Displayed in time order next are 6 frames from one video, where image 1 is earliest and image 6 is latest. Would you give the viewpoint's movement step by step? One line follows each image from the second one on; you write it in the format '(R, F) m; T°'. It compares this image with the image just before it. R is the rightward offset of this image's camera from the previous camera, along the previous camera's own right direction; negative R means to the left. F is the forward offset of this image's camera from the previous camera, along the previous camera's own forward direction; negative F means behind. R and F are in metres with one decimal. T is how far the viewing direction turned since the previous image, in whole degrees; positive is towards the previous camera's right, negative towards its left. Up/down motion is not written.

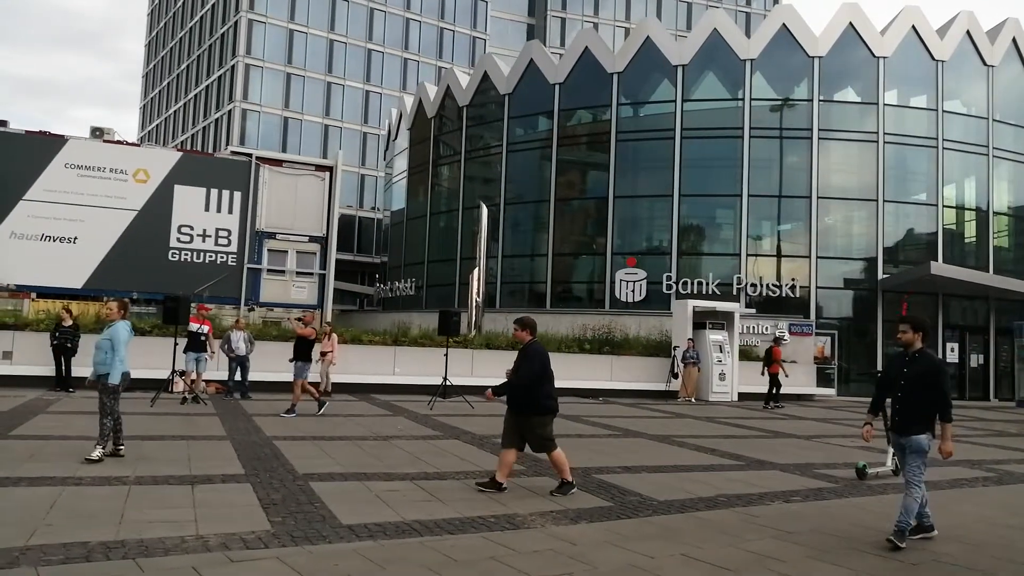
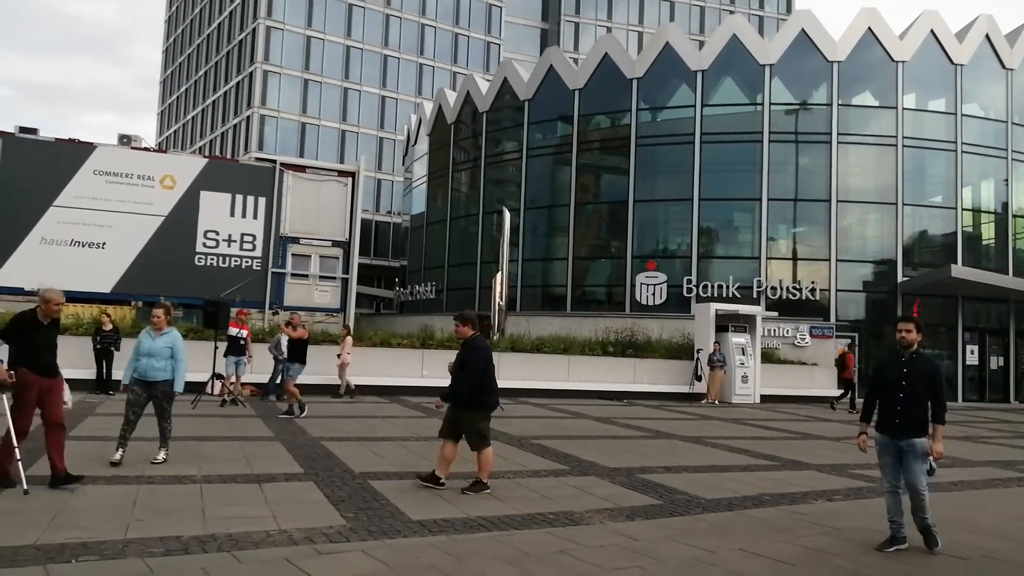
(-0.4, -0.3) m; -1°
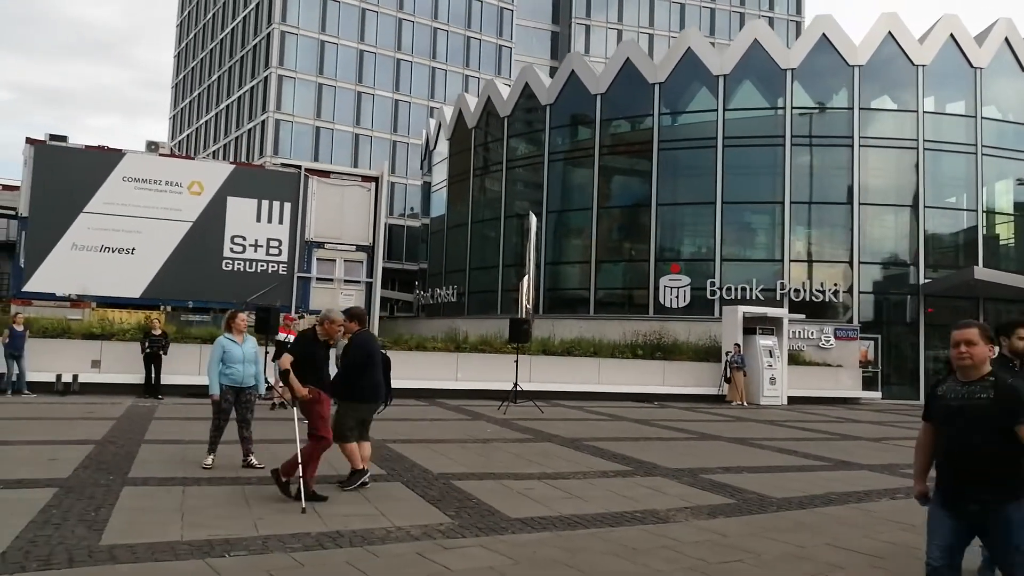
(-0.7, -0.3) m; 0°
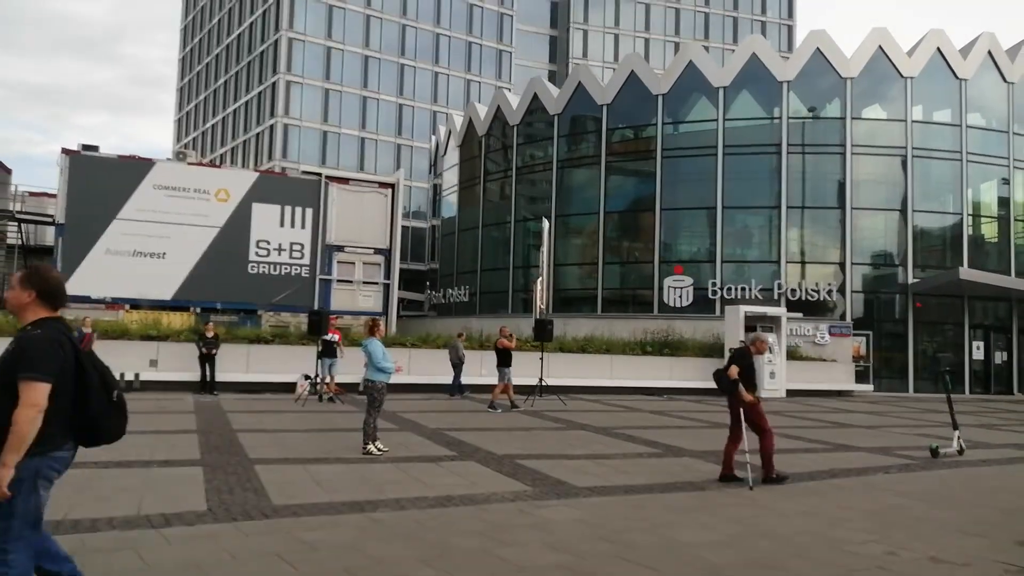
(-0.7, -1.5) m; +1°
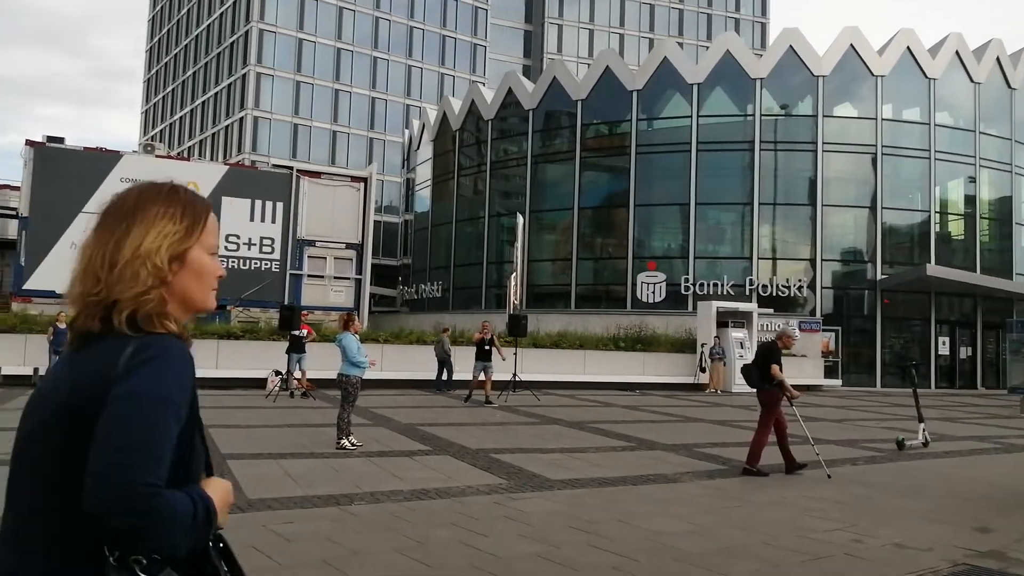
(0.0, +0.1) m; +2°
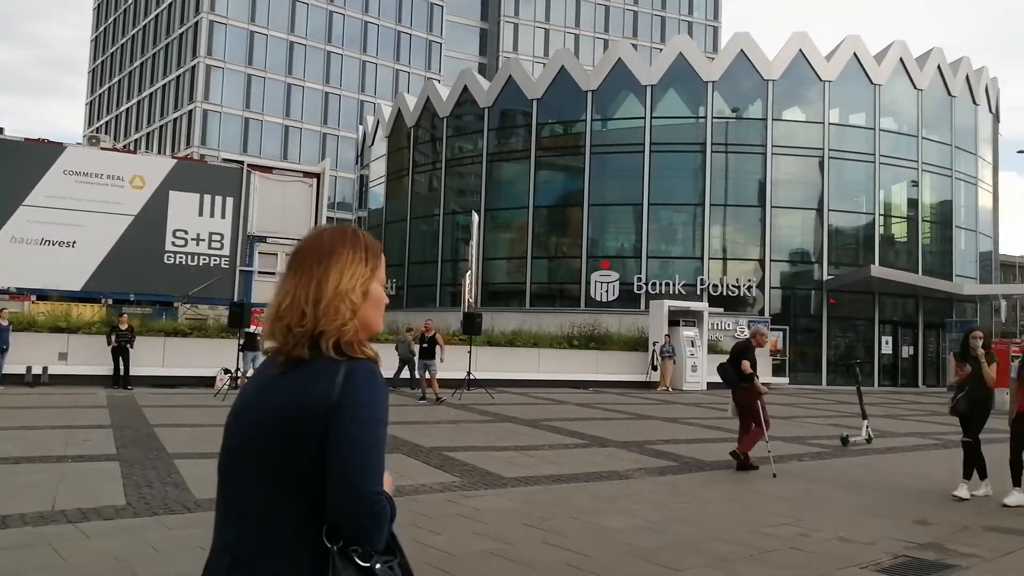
(0.0, 0.0) m; +3°
